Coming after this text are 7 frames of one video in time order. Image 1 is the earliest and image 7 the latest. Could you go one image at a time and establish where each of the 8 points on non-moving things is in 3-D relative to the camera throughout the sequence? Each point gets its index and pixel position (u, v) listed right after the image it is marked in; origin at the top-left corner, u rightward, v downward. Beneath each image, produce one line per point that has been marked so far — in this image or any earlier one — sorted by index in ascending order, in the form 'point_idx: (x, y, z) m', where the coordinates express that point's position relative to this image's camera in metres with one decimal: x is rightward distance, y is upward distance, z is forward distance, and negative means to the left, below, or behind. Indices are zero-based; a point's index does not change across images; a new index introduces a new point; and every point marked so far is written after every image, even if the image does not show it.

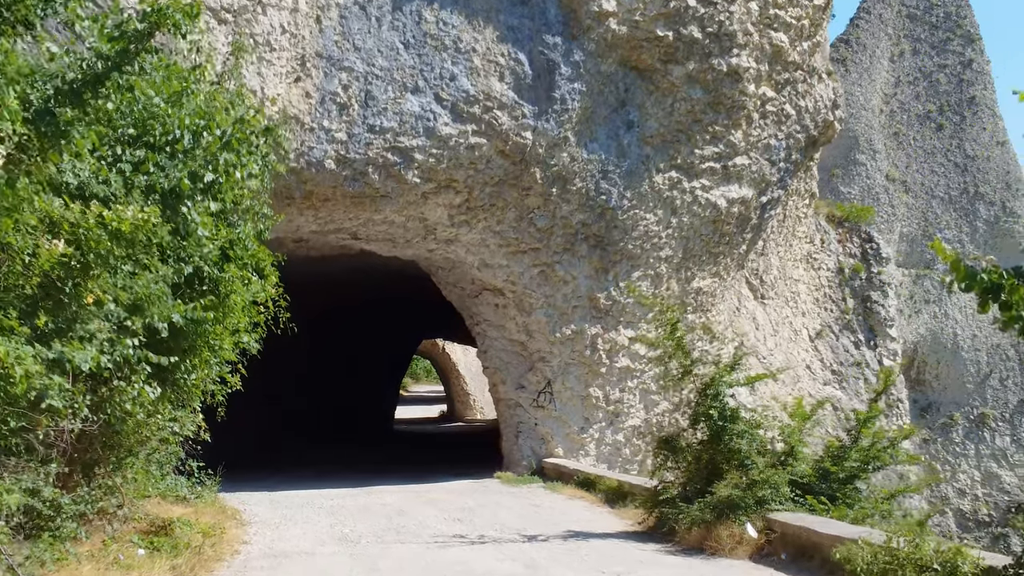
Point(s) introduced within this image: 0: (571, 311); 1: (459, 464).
0: (+0.5, -0.2, +8.9) m
1: (-0.5, -1.6, +10.7) m
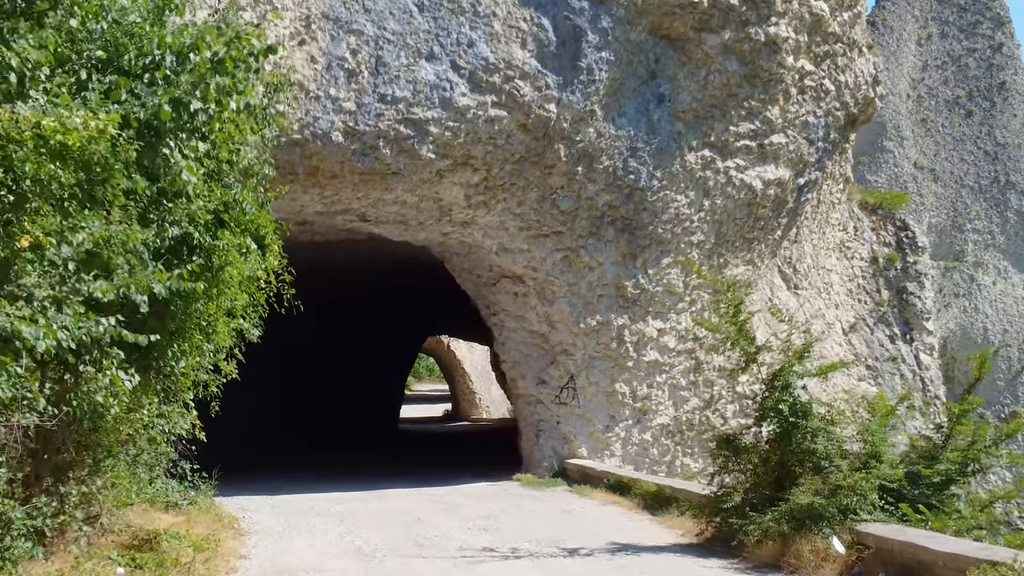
0: (+0.6, -0.1, +8.2) m
1: (-0.3, -1.5, +10.1) m
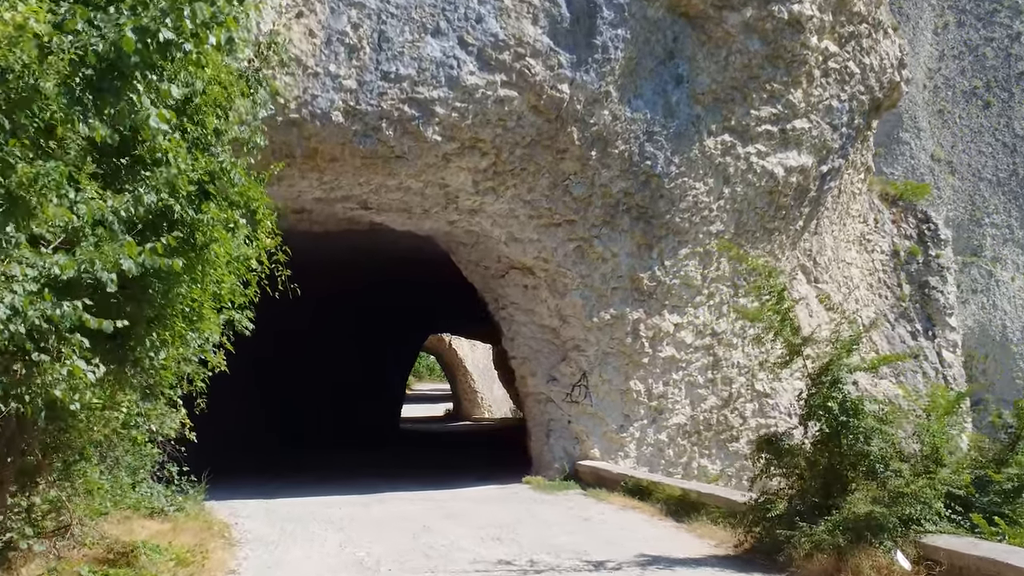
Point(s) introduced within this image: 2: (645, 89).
0: (+0.7, 0.0, +7.8) m
1: (-0.3, -1.5, +9.6) m
2: (+0.9, +1.3, +7.6) m
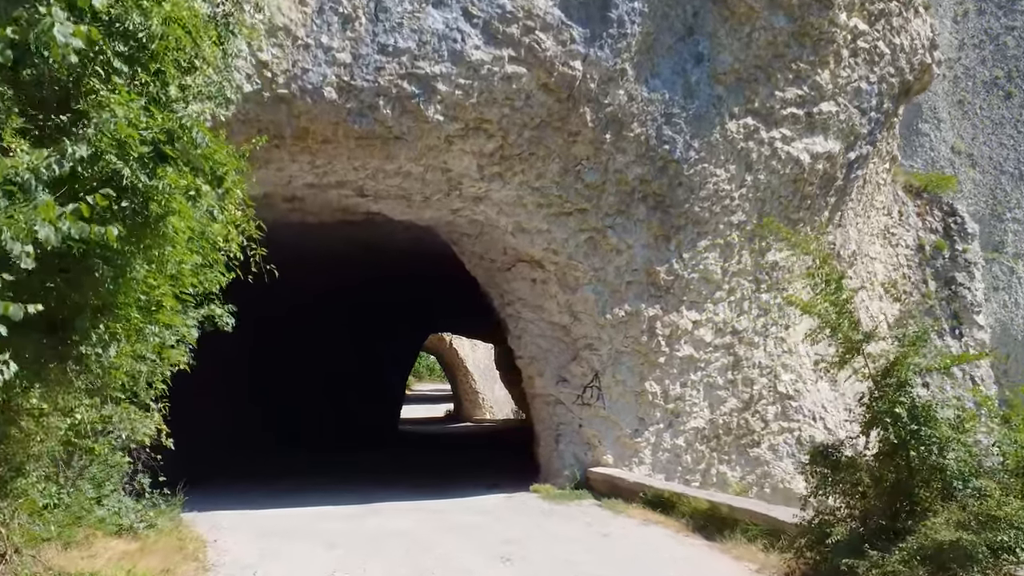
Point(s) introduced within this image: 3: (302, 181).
0: (+0.7, 0.0, +7.3) m
1: (-0.2, -1.5, +9.1) m
2: (+0.9, +1.4, +7.0) m
3: (-1.2, +0.6, +6.5) m
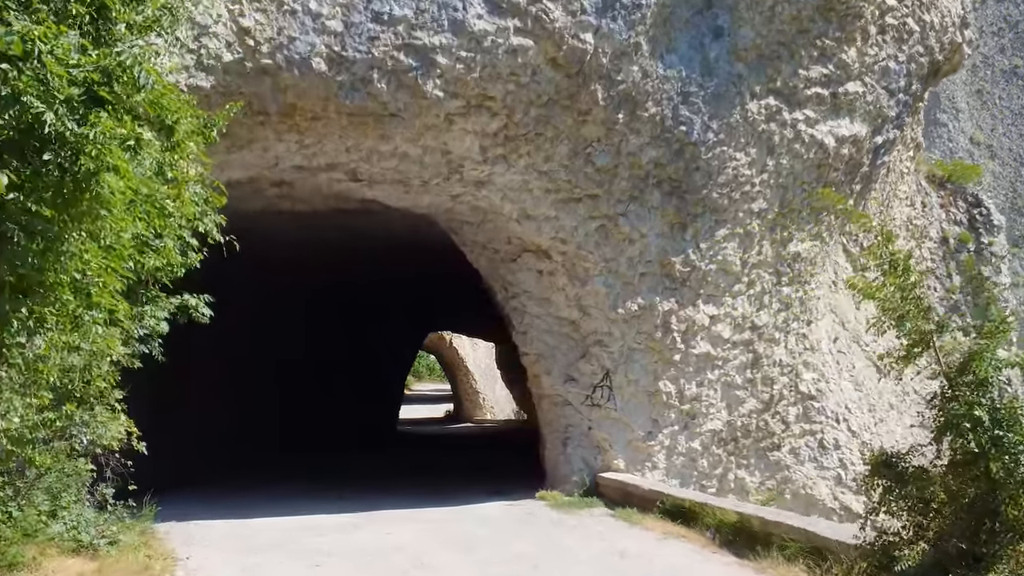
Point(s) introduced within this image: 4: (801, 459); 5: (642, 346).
0: (+0.7, 0.0, +6.8) m
1: (-0.2, -1.4, +8.6) m
2: (+1.0, +1.4, +6.5) m
3: (-1.2, +0.7, +6.0) m
4: (+1.9, -1.1, +7.5) m
5: (+0.8, -0.4, +6.9) m
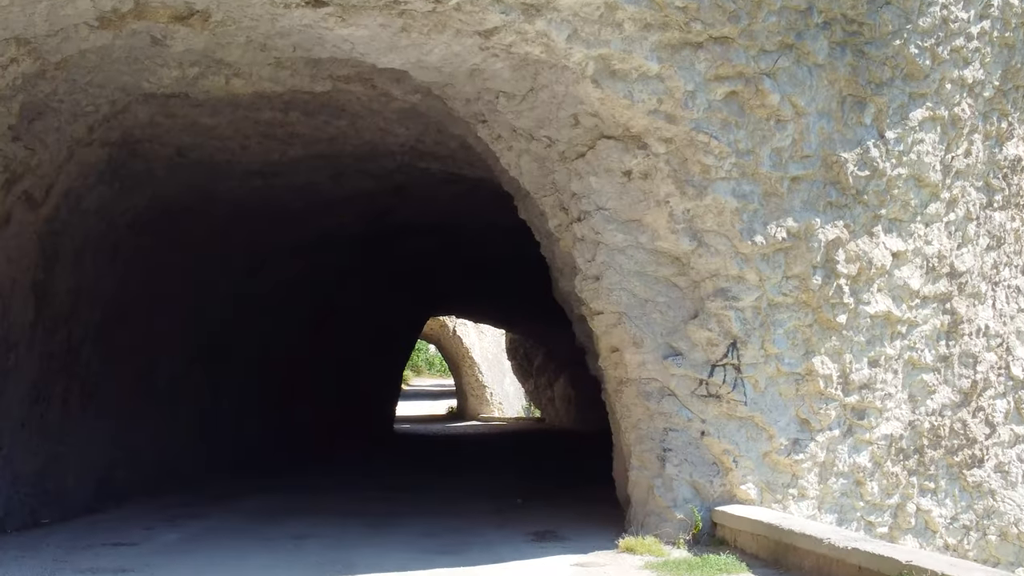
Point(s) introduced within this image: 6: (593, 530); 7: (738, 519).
0: (+1.0, +0.4, +4.1) m
1: (0.0, -1.1, +5.9) m
2: (+1.2, +1.7, +3.8) m
3: (-0.9, +1.0, +3.3) m
4: (+2.1, -0.8, +4.9) m
5: (+1.0, 0.0, +4.2) m
6: (+0.3, -1.0, +4.6) m
7: (+0.8, -0.8, +3.9) m
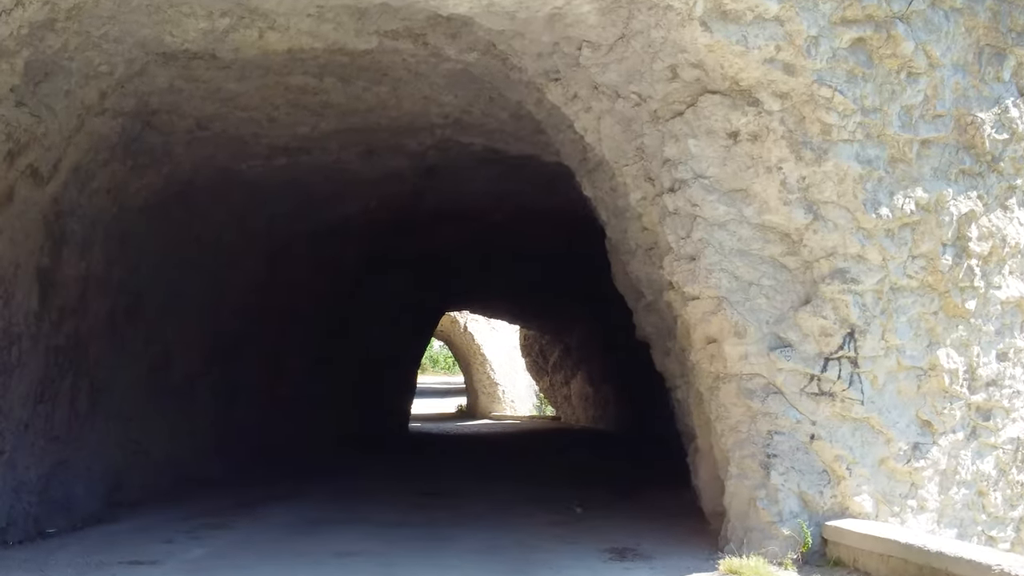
0: (+1.2, +0.4, +3.5) m
1: (+0.3, -1.0, +5.4) m
2: (+1.5, +1.8, +3.3) m
3: (-0.7, +1.0, +2.8) m
4: (+2.4, -0.8, +4.3) m
5: (+1.3, 0.0, +3.6) m
6: (+0.6, -0.9, +4.0) m
7: (+1.0, -0.7, +3.3) m
